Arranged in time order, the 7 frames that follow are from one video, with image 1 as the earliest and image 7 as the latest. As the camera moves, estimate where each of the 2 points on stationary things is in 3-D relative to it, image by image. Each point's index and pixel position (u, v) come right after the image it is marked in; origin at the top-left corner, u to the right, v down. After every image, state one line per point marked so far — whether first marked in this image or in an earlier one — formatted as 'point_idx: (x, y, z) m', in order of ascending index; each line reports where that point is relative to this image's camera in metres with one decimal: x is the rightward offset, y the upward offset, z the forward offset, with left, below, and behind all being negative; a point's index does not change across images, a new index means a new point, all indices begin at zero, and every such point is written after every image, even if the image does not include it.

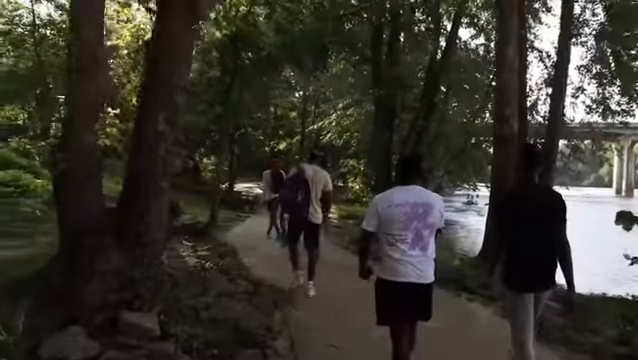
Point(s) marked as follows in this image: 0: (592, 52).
0: (+4.2, +2.0, +12.1) m
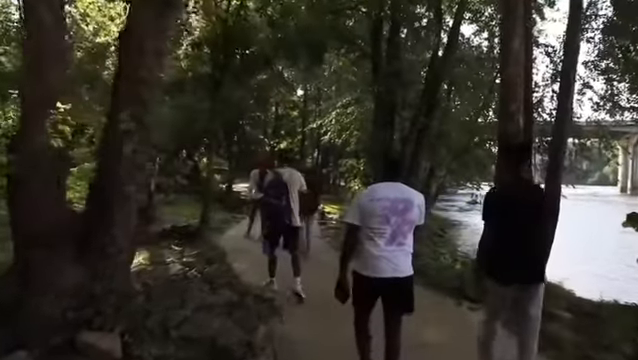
0: (+4.2, +2.0, +11.7) m
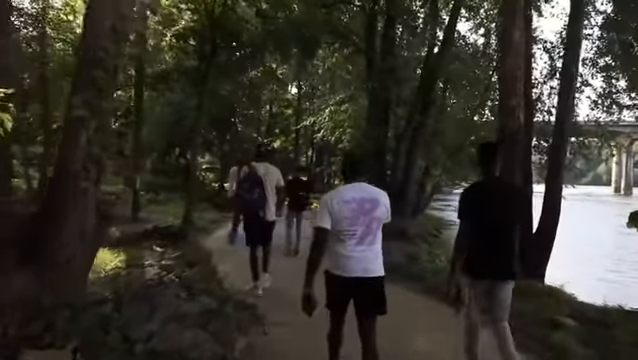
0: (+4.1, +2.0, +11.4) m
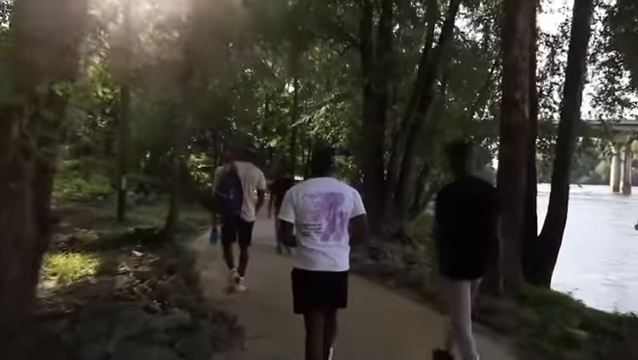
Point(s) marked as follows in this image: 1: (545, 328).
0: (+4.0, +2.0, +11.0) m
1: (+1.6, -1.1, +5.7) m
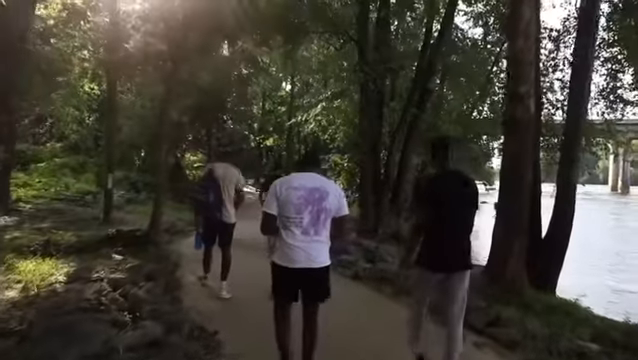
0: (+3.9, +2.0, +10.7) m
1: (+1.6, -1.1, +5.3) m
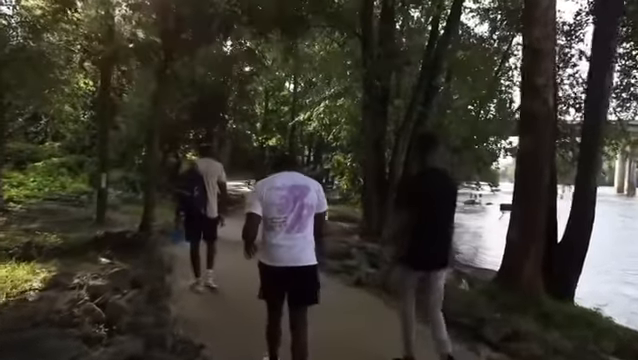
0: (+4.0, +2.0, +10.3) m
1: (+1.6, -1.1, +4.9) m
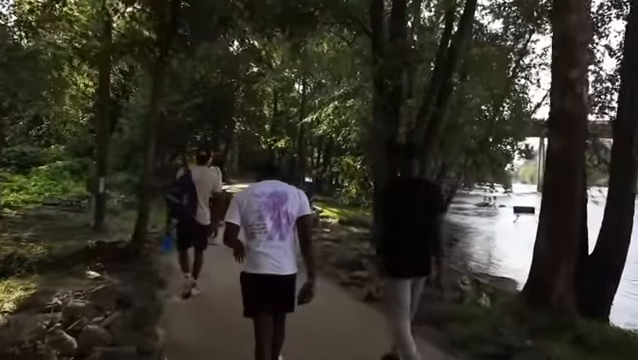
0: (+4.1, +2.0, +9.8) m
1: (+1.6, -1.1, +4.5) m
